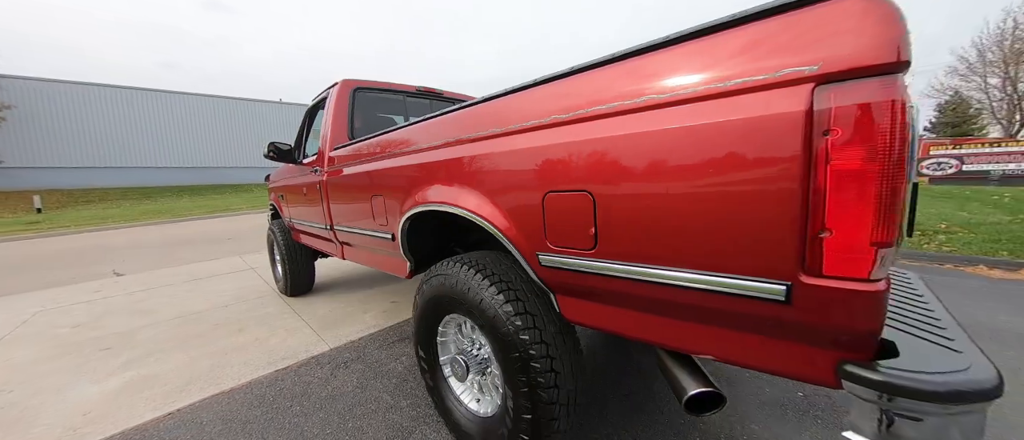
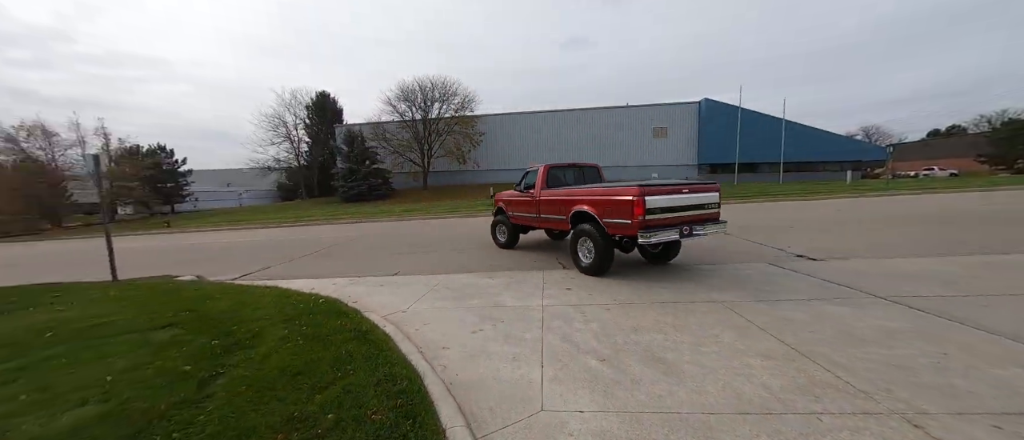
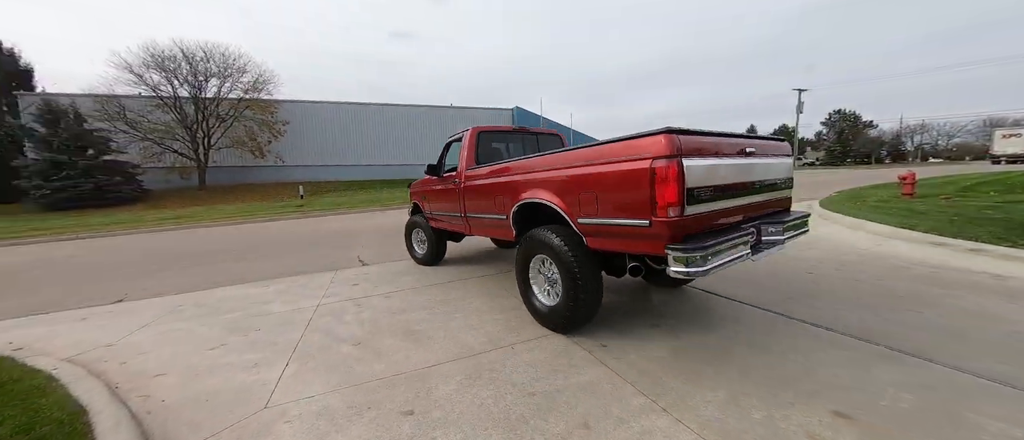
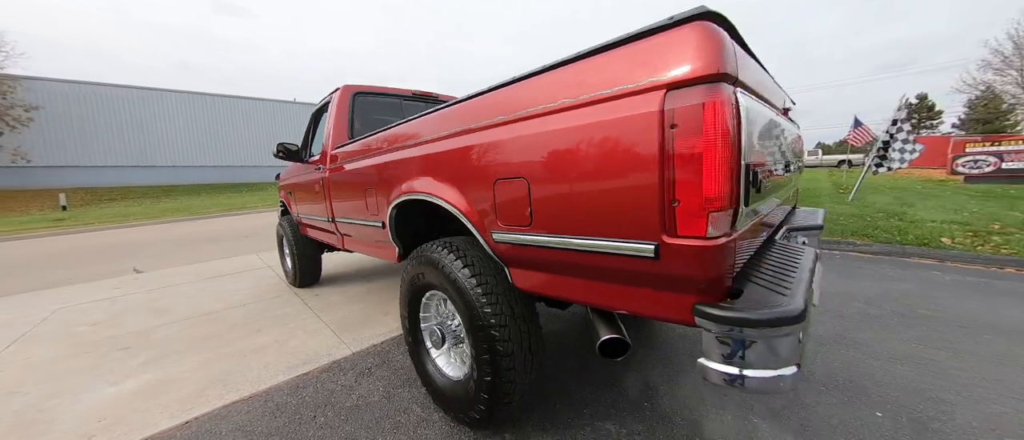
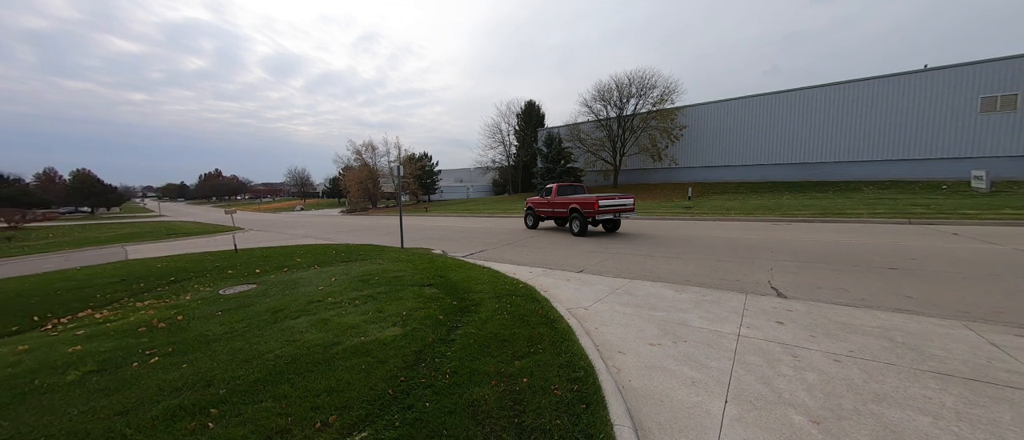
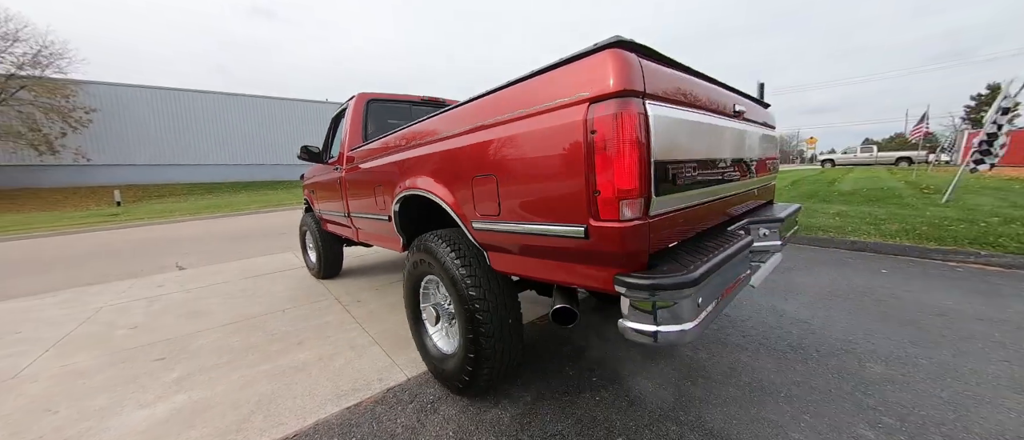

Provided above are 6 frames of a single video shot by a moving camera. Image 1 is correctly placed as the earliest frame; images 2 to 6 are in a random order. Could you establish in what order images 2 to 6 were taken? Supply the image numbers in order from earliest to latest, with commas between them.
4, 6, 3, 2, 5
